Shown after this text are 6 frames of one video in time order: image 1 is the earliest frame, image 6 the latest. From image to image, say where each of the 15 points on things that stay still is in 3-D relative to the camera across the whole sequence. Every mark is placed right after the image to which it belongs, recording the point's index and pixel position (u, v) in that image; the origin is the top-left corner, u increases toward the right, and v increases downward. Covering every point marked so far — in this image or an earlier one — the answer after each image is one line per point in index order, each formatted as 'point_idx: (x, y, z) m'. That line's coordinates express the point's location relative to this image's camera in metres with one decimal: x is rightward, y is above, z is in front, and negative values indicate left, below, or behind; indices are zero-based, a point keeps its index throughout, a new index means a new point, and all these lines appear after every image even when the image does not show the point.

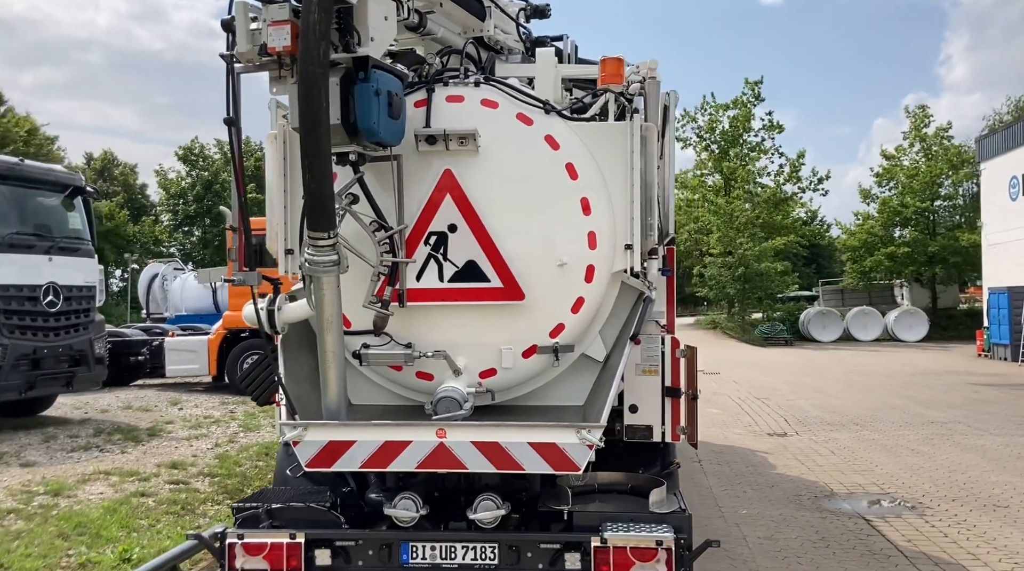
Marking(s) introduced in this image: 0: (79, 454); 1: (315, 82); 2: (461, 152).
0: (-4.9, -1.9, +10.2) m
1: (-0.9, +0.9, +4.1) m
2: (-0.3, +0.7, +4.7) m
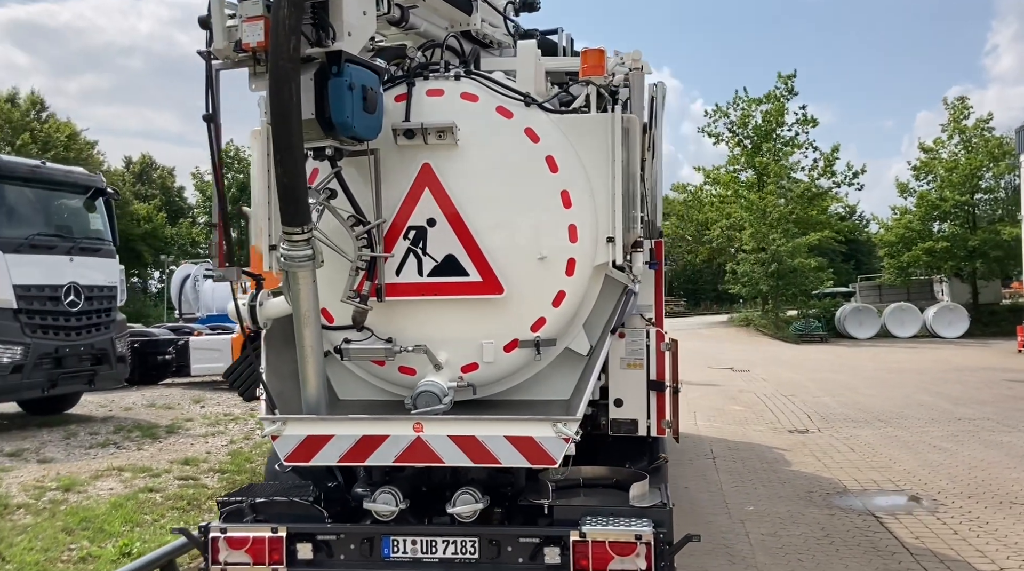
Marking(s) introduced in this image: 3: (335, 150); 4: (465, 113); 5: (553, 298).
0: (-4.8, -1.9, +10.3) m
1: (-1.0, +1.0, +4.1) m
2: (-0.4, +0.7, +4.7) m
3: (-0.9, +0.7, +4.5) m
4: (-0.3, +0.9, +4.8) m
5: (+0.2, -0.1, +4.8) m
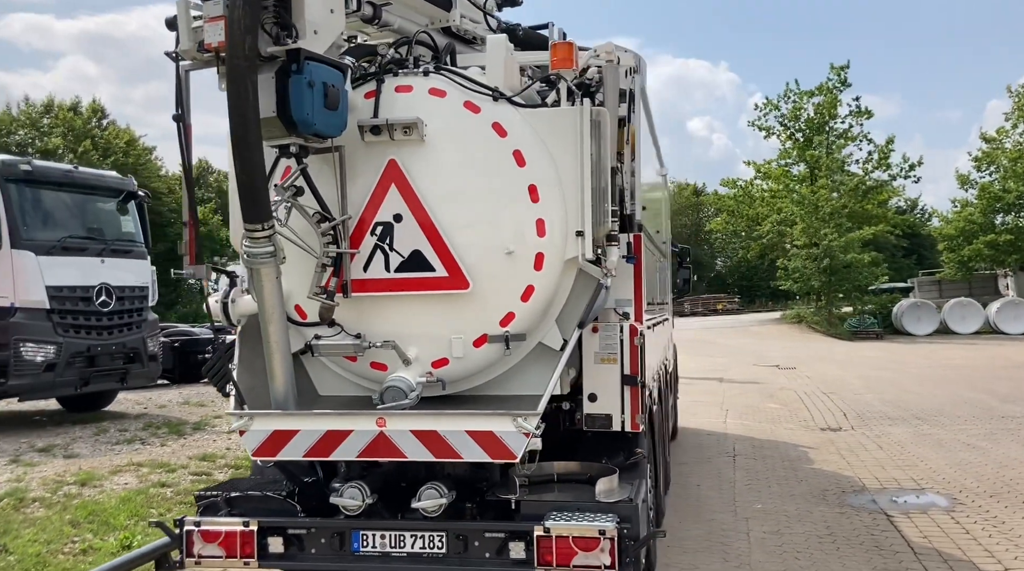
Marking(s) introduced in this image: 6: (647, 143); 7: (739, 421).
0: (-4.6, -1.9, +10.6) m
1: (-1.3, +1.0, +4.1) m
2: (-0.6, +0.8, +4.8) m
3: (-1.1, +0.7, +4.6) m
4: (-0.4, +1.0, +4.8) m
5: (0.0, 0.0, +4.8) m
6: (+1.0, +1.1, +6.7) m
7: (+3.9, -2.3, +15.1) m
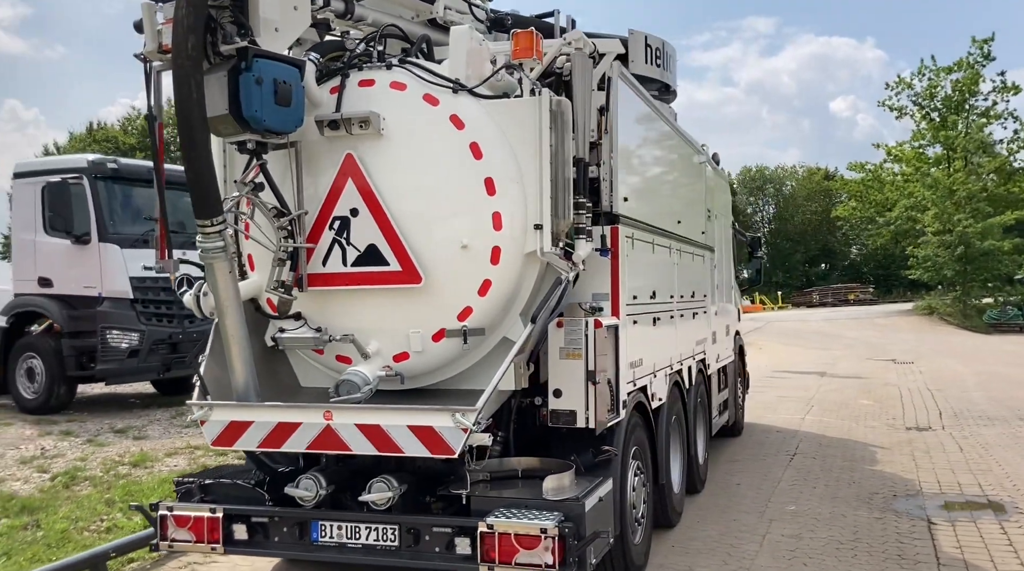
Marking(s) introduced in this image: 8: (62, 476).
0: (-4.0, -1.8, +11.2) m
1: (-1.6, +1.0, +4.3) m
2: (-0.8, +0.8, +4.8) m
3: (-1.3, +0.7, +4.7) m
4: (-0.6, +1.0, +4.8) m
5: (-0.2, 0.0, +4.7) m
6: (+1.0, +1.1, +6.5) m
7: (+5.0, -2.1, +14.4) m
8: (-4.1, -1.7, +8.2) m
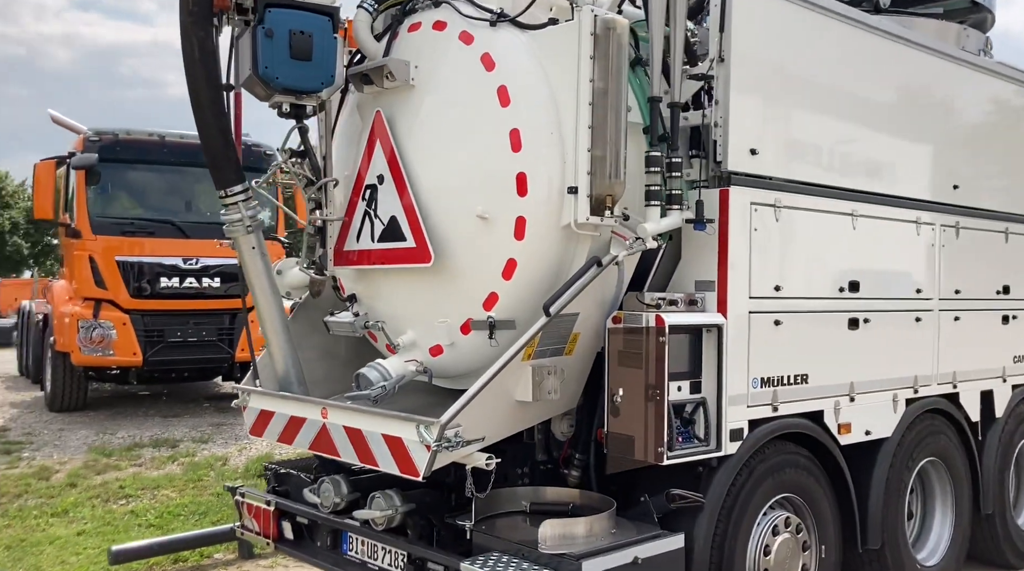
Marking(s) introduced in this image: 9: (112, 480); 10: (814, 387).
0: (-0.2, -1.6, +11.3) m
1: (-1.4, +1.1, +4.0) m
2: (-0.5, +0.9, +4.1) m
3: (-1.0, +0.8, +4.2) m
4: (-0.4, +1.1, +4.0) m
5: (0.0, +0.1, +3.7) m
6: (+1.9, +1.2, +4.7) m
7: (+9.2, -2.1, +9.7) m
8: (-1.8, -1.6, +8.7) m
9: (-3.2, -1.5, +7.1) m
10: (+1.4, -0.5, +4.2) m
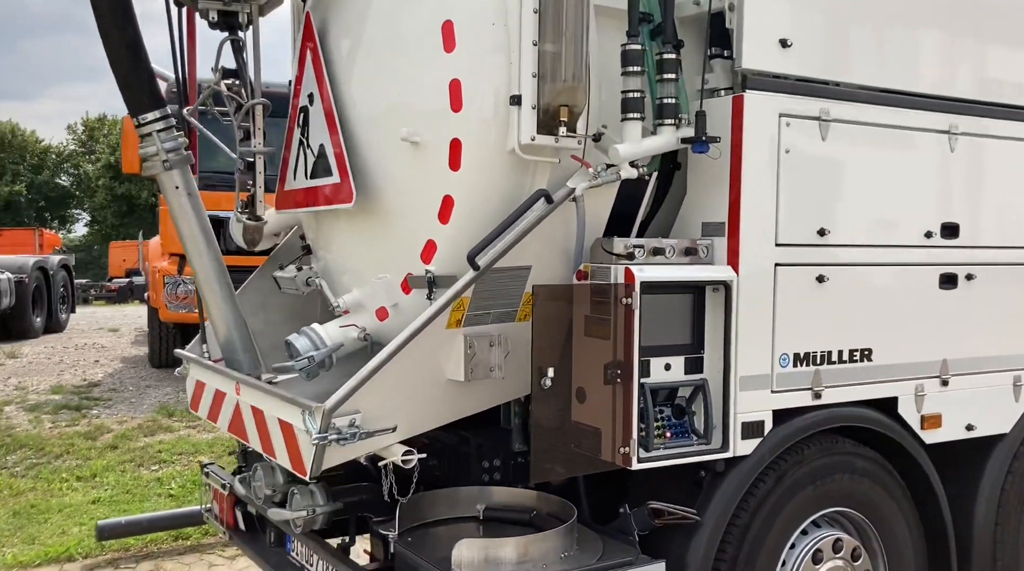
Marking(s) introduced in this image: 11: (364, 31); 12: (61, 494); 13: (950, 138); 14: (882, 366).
0: (+0.9, -1.1, +10.4) m
1: (-1.6, +1.3, +3.3) m
2: (-0.7, +1.1, +3.2) m
3: (-1.1, +1.1, +3.5) m
4: (-0.5, +1.3, +3.2) m
5: (-0.2, +0.2, +2.9) m
6: (+1.8, +1.4, +3.4) m
7: (+10.0, -1.7, +7.2) m
8: (-1.1, -1.1, +8.2) m
9: (-2.7, -1.2, +6.8) m
10: (+1.3, -0.3, +3.1) m
11: (-0.5, +0.9, +3.1) m
12: (-2.9, -1.3, +5.7) m
13: (+1.6, +0.5, +3.3) m
14: (+1.3, -0.3, +3.1) m
